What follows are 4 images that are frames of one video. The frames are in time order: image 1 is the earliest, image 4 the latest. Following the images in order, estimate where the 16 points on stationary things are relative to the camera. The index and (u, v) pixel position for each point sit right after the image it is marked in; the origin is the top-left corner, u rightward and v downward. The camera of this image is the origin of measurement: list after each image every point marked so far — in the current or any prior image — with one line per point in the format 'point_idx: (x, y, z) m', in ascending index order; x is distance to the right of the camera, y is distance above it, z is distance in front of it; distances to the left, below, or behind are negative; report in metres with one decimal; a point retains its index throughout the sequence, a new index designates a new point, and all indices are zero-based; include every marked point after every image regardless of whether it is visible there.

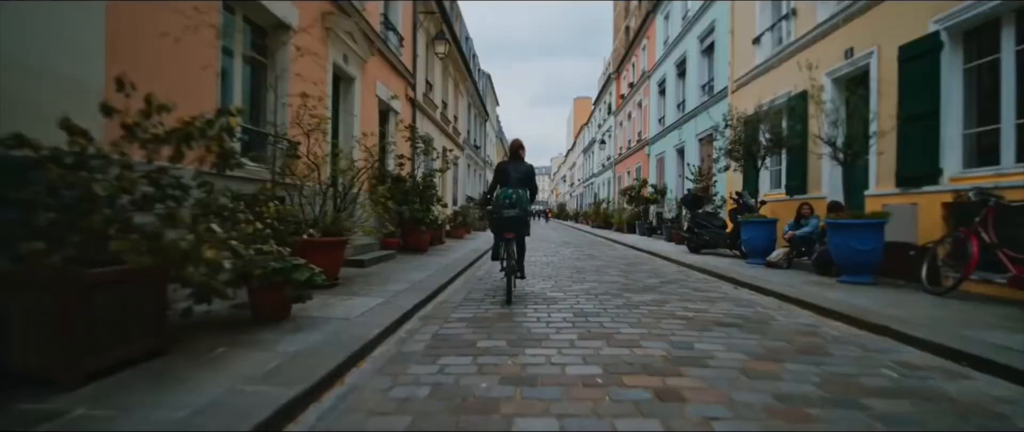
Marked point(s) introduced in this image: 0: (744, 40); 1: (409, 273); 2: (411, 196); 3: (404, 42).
0: (+11.7, +8.9, +12.6) m
1: (-3.1, -1.8, +7.5) m
2: (-4.2, +0.9, +10.6) m
3: (-5.2, +8.5, +12.1) m
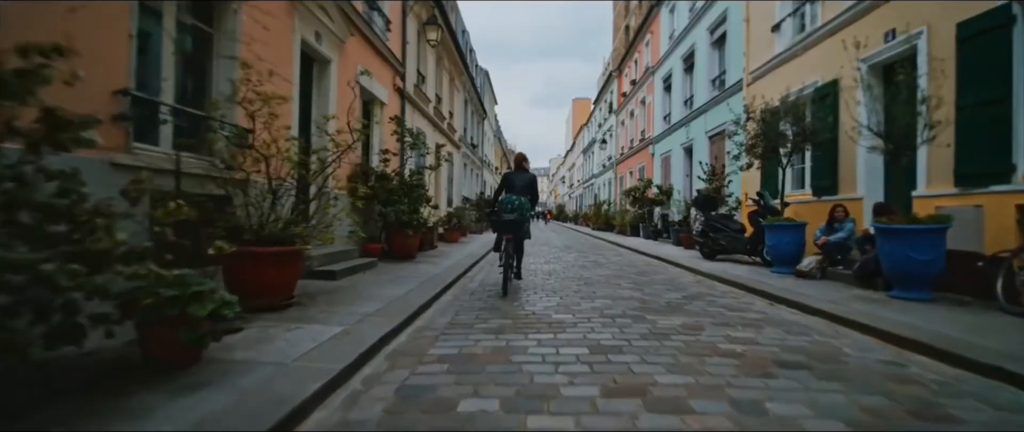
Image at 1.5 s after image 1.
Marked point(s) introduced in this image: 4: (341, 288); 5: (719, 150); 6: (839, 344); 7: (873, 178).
0: (+11.6, +8.7, +11.7) m
1: (-3.2, -1.8, +6.4) m
2: (-4.3, +0.8, +9.4) m
3: (-5.3, +8.4, +11.0) m
4: (-4.2, -1.8, +6.1) m
5: (+11.8, +3.8, +14.2) m
6: (+5.5, -2.2, +4.2) m
7: (+11.6, +1.2, +8.1) m
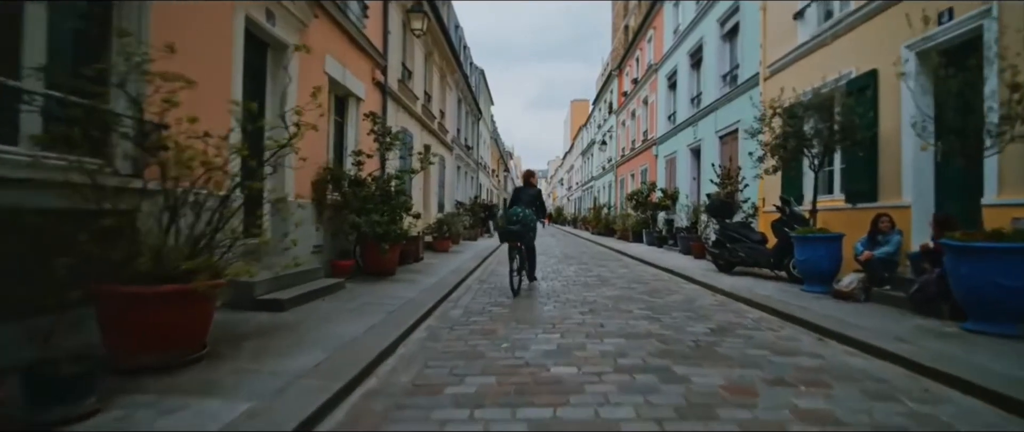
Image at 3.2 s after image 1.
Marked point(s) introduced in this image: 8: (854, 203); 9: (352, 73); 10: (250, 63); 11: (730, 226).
0: (+11.3, +8.4, +10.6) m
1: (-3.4, -2.2, +5.1) m
2: (-4.6, +0.4, +8.2) m
3: (-5.6, +8.0, +9.8) m
4: (-4.4, -2.1, +4.8) m
5: (+11.5, +3.4, +13.1) m
6: (+5.3, -2.5, +3.0) m
7: (+11.4, +0.9, +6.9) m
8: (+11.1, +0.4, +8.1) m
9: (-5.7, +5.1, +8.9) m
10: (-6.6, +3.9, +6.3) m
11: (+8.8, -0.4, +10.0) m
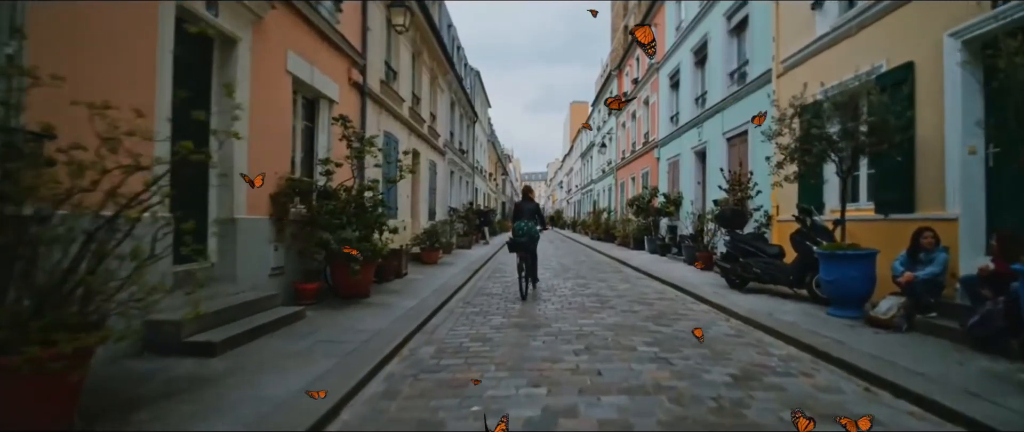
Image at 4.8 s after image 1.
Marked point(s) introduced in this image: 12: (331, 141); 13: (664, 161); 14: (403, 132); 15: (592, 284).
0: (+10.9, +8.0, +9.7) m
1: (-3.8, -2.6, +4.2) m
2: (-5.0, 0.0, +7.3) m
3: (-6.0, +7.5, +9.0) m
4: (-4.8, -2.6, +3.9) m
5: (+11.1, +3.0, +12.2) m
6: (+4.9, -2.8, +2.1) m
7: (+11.0, +0.6, +6.0) m
8: (+10.7, +0.1, +7.1) m
9: (-6.1, +4.6, +8.0) m
10: (-7.0, +3.4, +5.5) m
11: (+8.4, -0.8, +9.1) m
12: (-6.2, +2.5, +8.5) m
13: (+11.2, +4.0, +18.3) m
14: (-5.6, +4.3, +12.9) m
15: (+3.3, -2.7, +10.3) m
